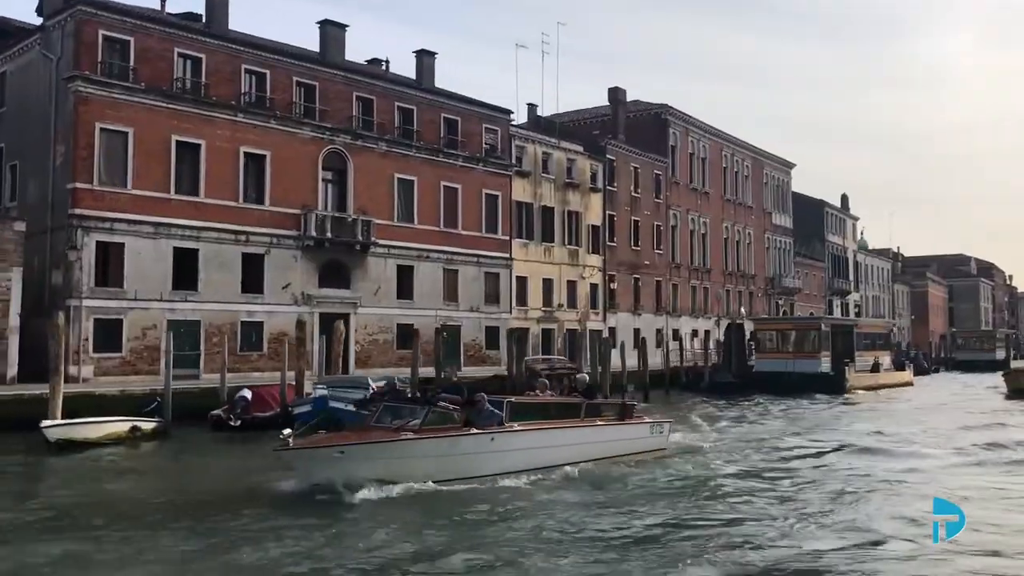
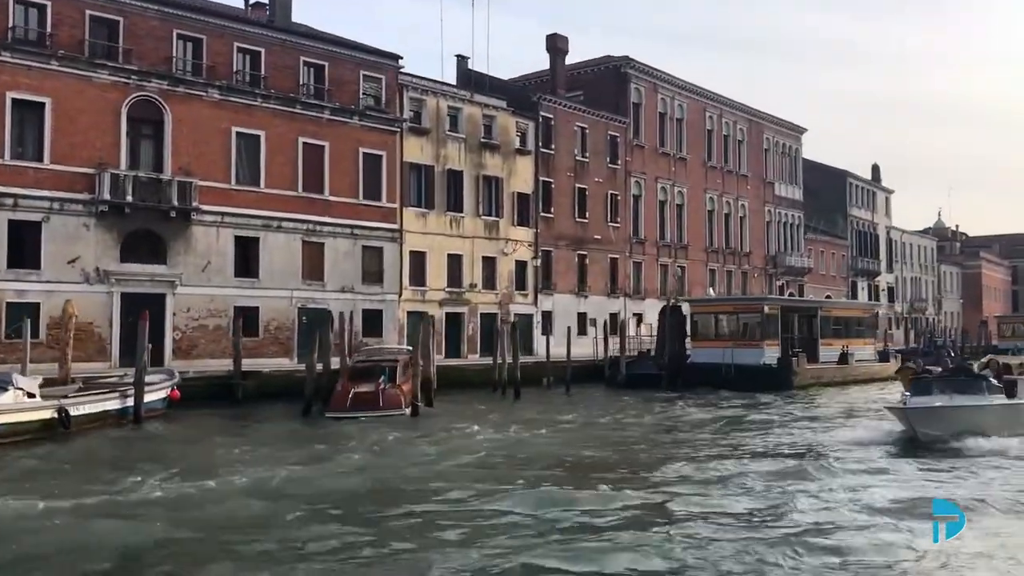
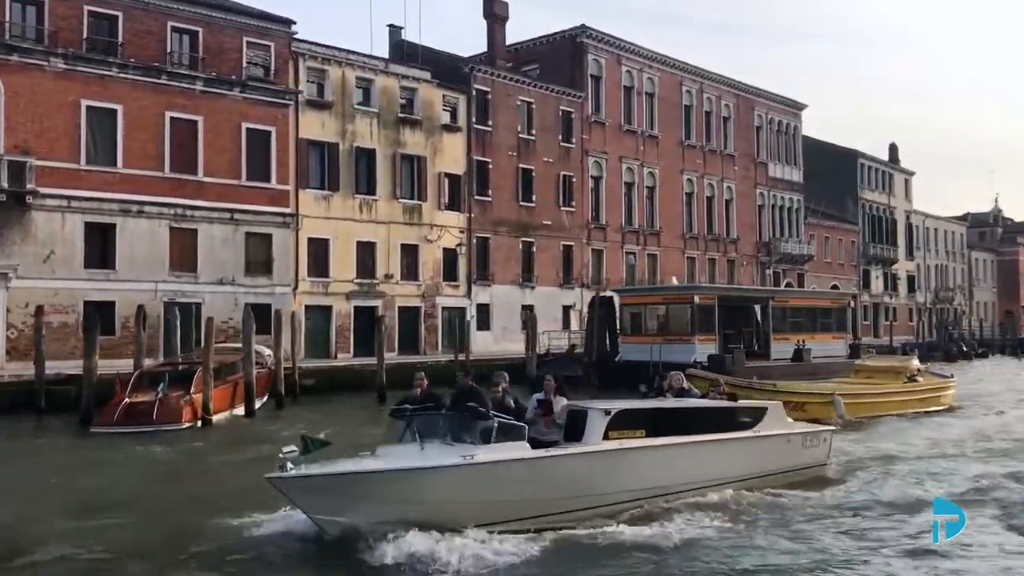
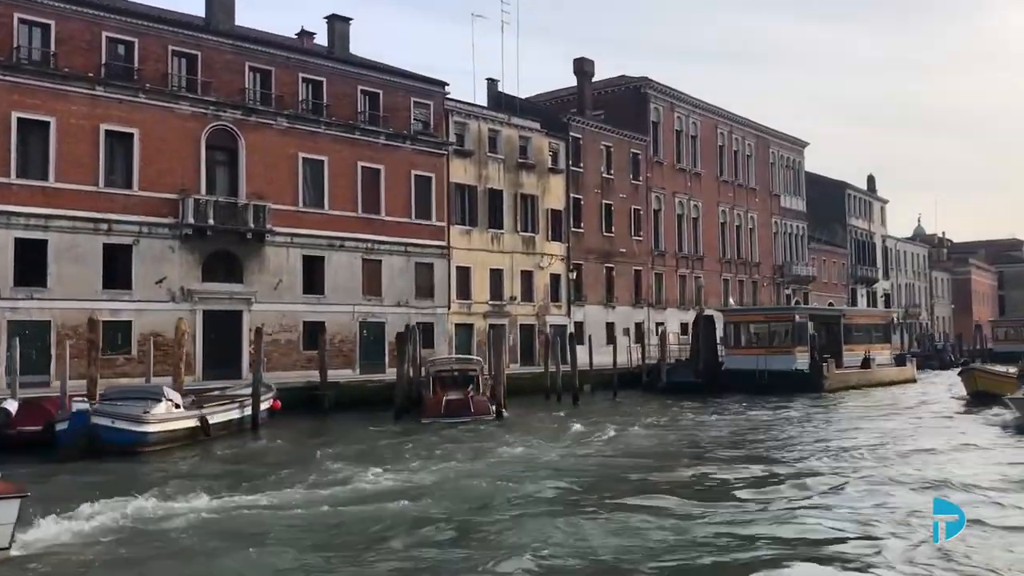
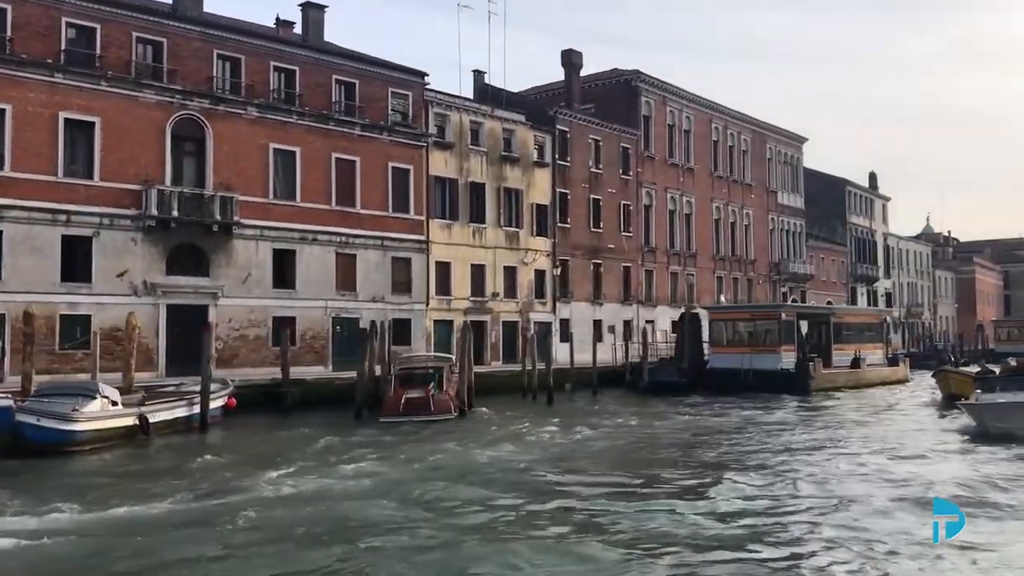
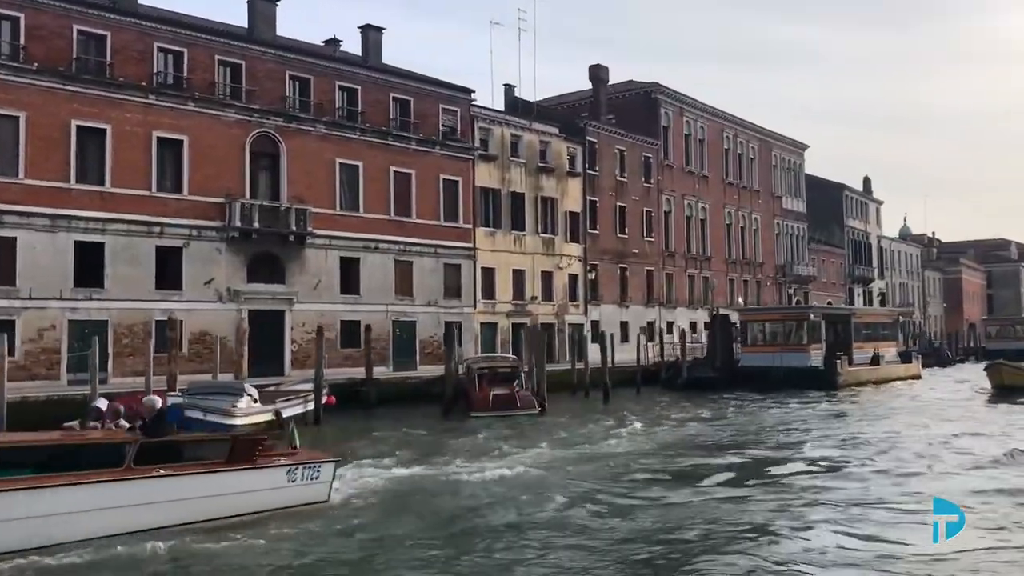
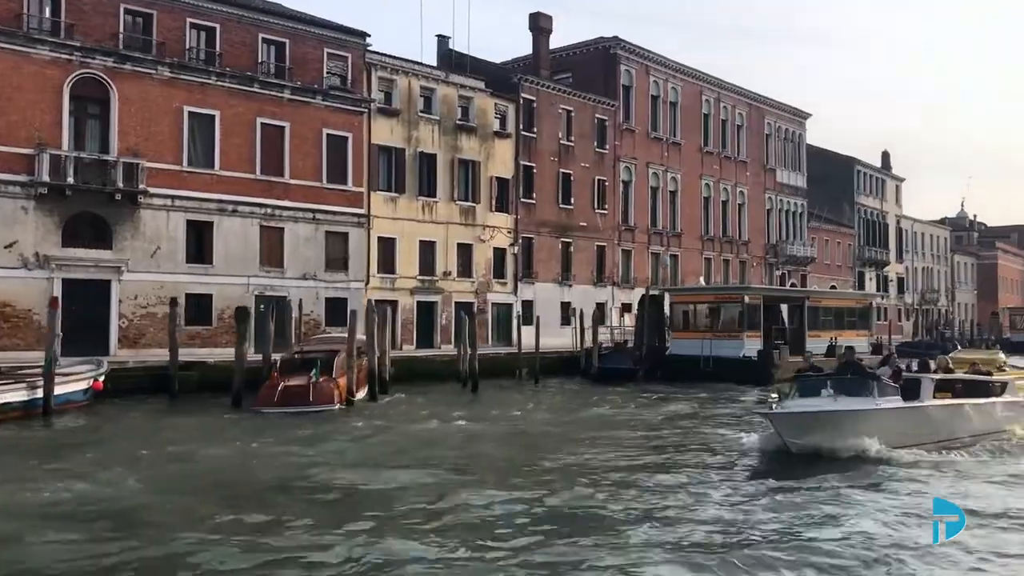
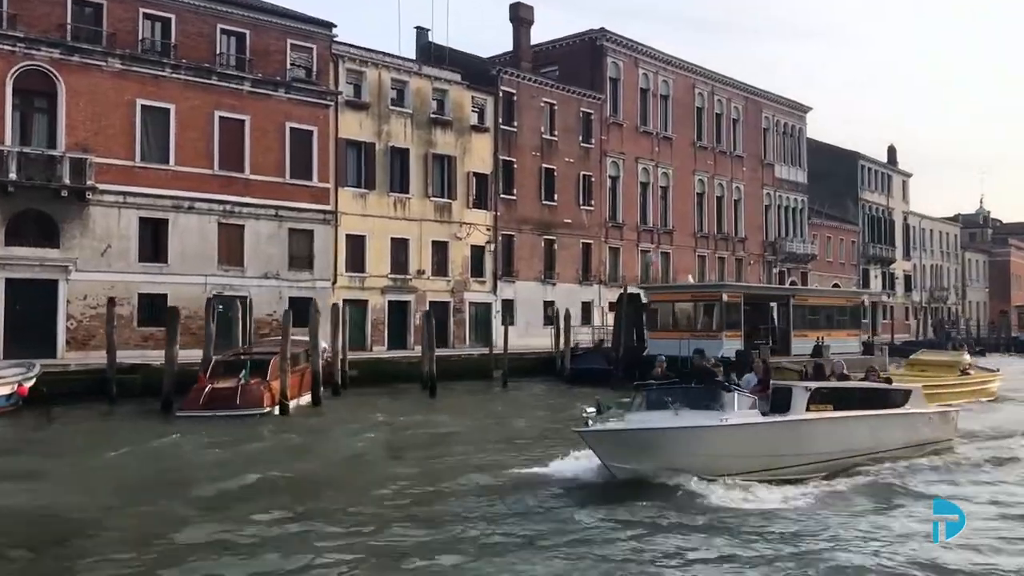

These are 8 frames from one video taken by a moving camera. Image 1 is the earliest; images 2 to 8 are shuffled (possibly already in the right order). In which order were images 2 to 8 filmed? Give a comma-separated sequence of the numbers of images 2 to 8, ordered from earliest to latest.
6, 4, 5, 2, 7, 8, 3
